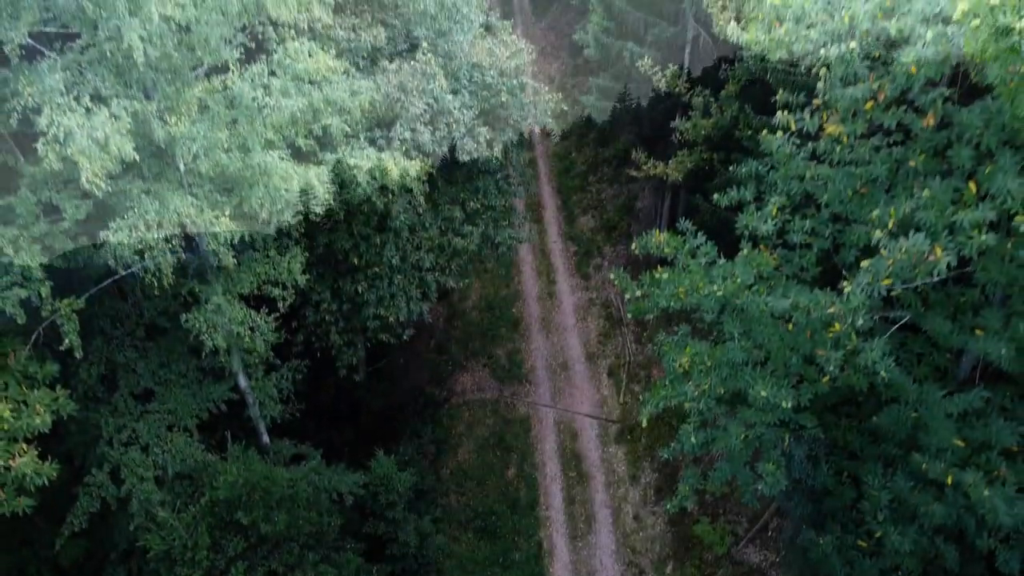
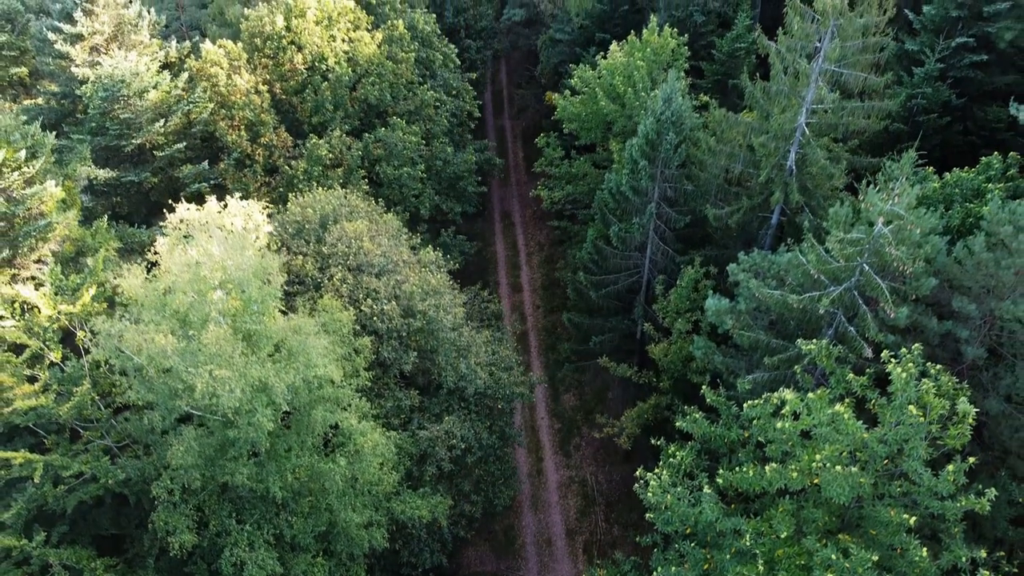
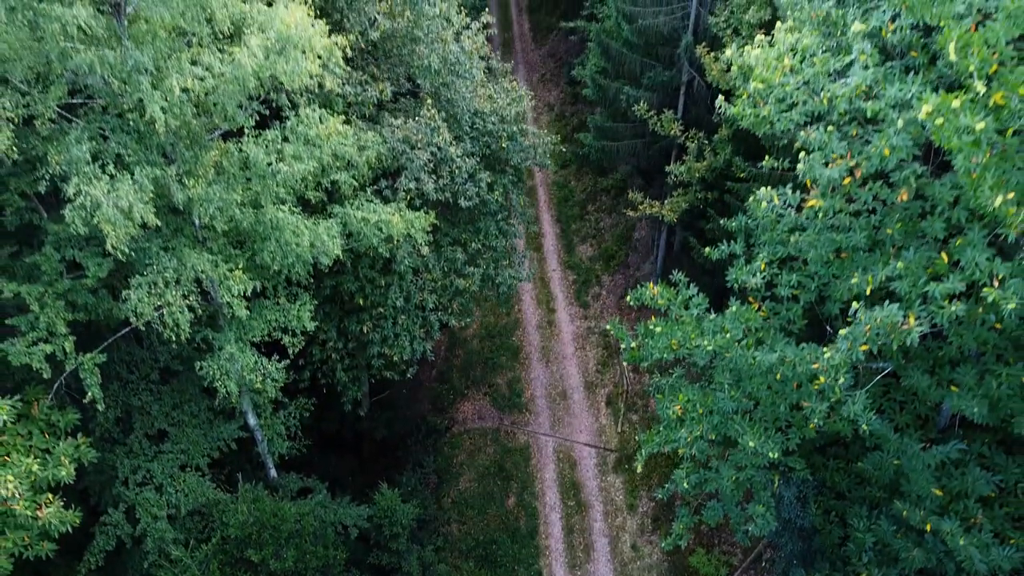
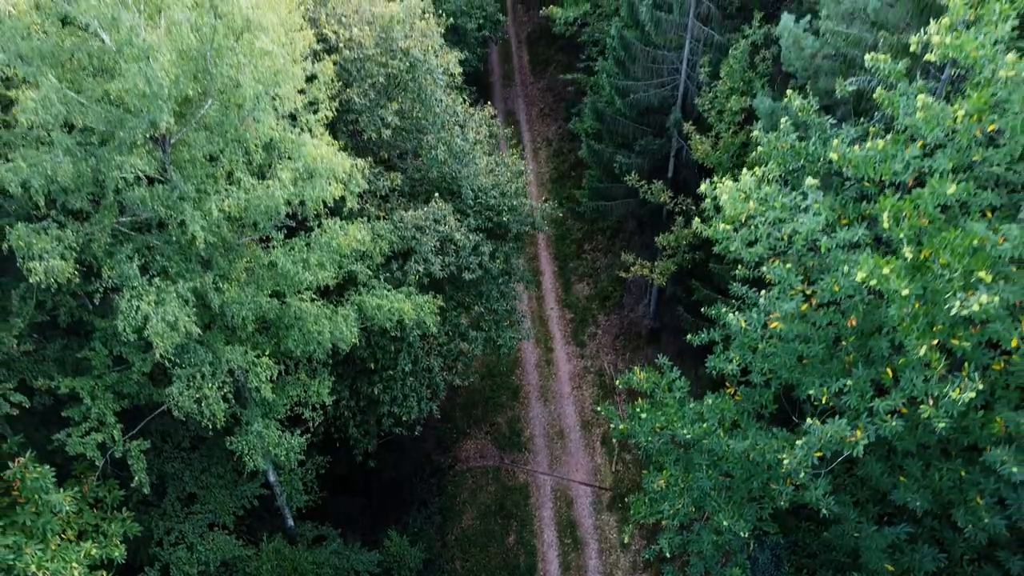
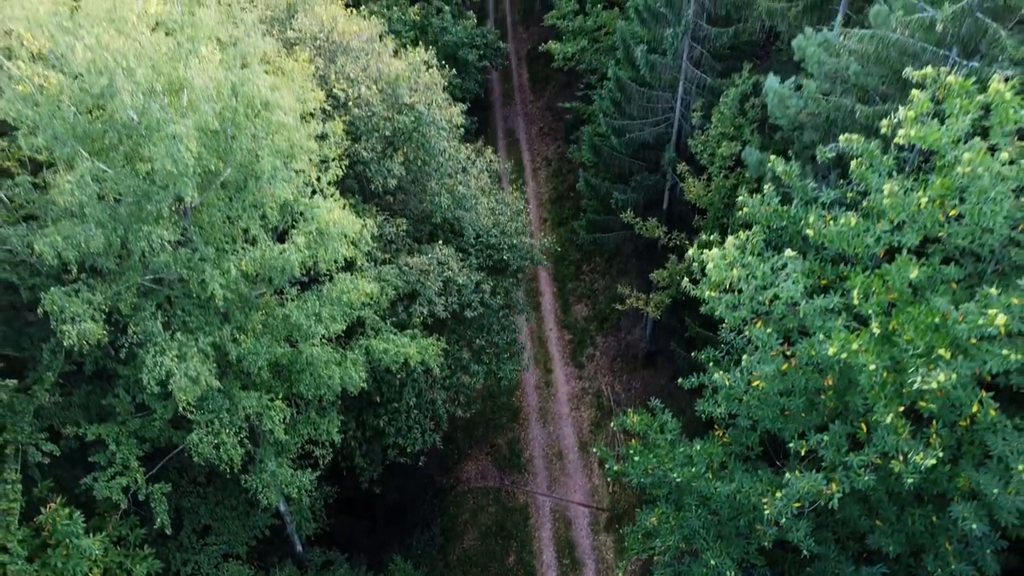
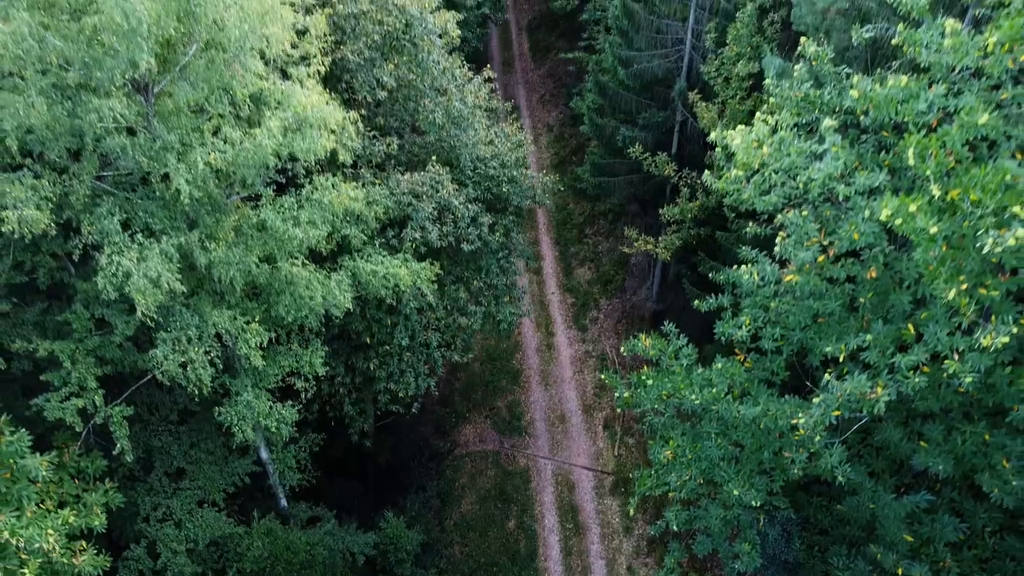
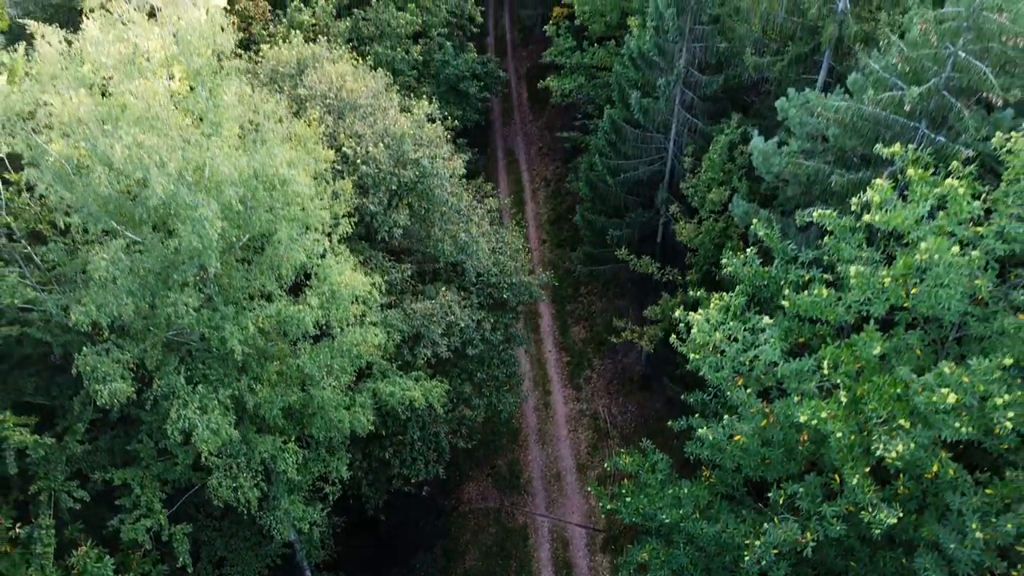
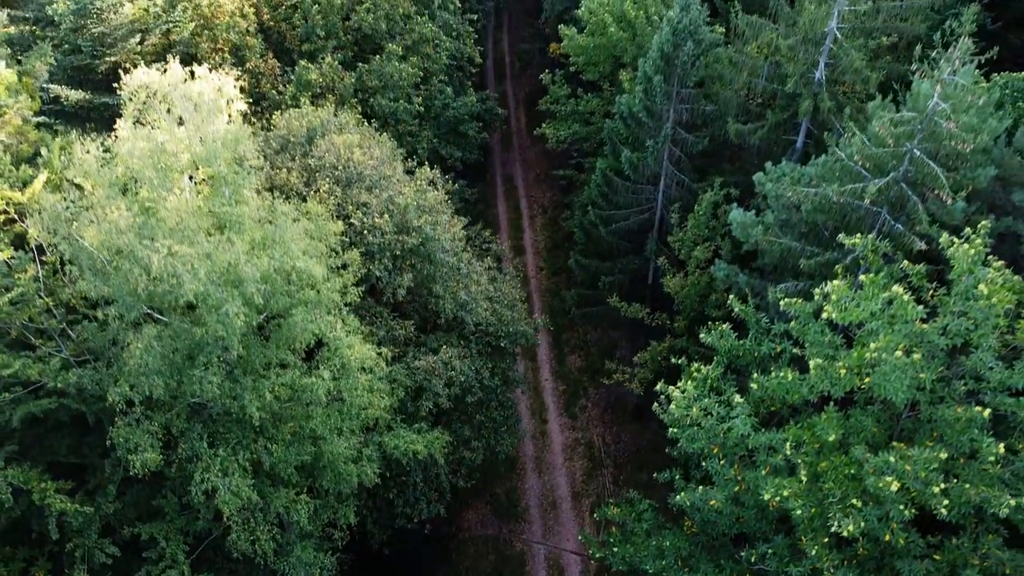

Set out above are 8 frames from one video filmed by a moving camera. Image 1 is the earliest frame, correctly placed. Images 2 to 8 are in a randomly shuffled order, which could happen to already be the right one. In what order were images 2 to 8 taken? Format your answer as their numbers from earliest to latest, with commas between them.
3, 6, 4, 5, 7, 8, 2
